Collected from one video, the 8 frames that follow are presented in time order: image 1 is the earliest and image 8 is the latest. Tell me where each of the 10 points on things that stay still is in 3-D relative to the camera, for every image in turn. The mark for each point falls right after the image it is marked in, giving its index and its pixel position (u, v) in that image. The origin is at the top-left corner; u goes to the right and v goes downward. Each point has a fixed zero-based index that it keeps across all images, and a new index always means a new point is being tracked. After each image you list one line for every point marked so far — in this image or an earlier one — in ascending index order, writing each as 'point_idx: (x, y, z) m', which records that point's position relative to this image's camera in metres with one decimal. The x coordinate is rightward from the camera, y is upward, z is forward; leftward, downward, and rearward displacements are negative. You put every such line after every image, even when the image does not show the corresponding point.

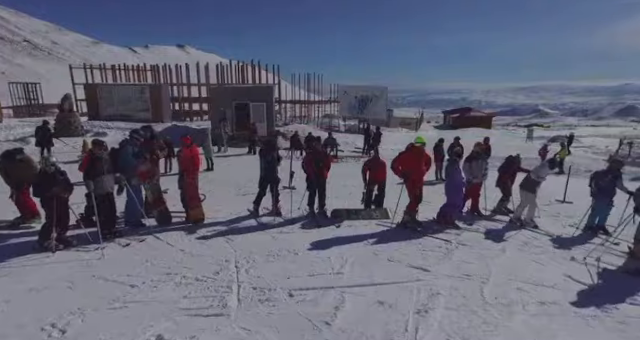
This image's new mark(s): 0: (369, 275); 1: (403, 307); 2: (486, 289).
0: (+0.4, -1.0, +3.6) m
1: (+0.6, -1.1, +2.9) m
2: (+1.6, -1.1, +3.4) m
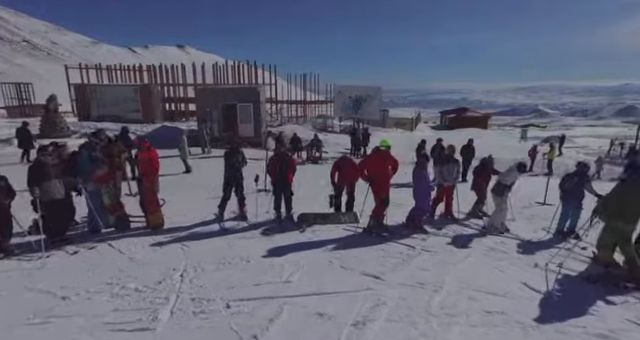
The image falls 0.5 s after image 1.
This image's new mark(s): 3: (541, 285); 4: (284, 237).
0: (-0.1, -1.1, +3.5) m
1: (+0.1, -1.1, +2.8) m
2: (+1.0, -1.2, +3.3) m
3: (+2.4, -1.2, +3.8) m
4: (-0.6, -0.9, +4.9) m
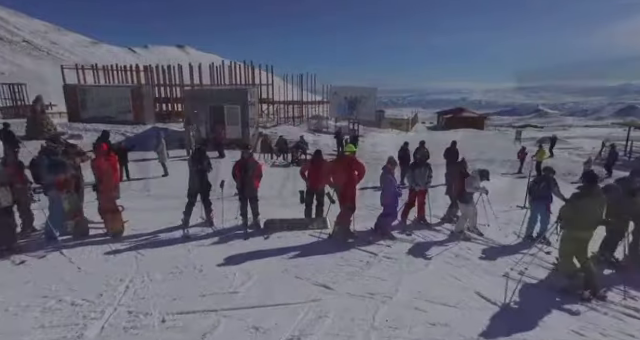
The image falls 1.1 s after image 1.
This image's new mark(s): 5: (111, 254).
0: (-0.6, -1.1, +3.4) m
1: (-0.4, -1.2, +2.8) m
2: (+0.5, -1.3, +3.2) m
3: (+1.8, -1.3, +3.7) m
4: (-1.1, -0.9, +4.9) m
5: (-2.7, -0.9, +4.2) m
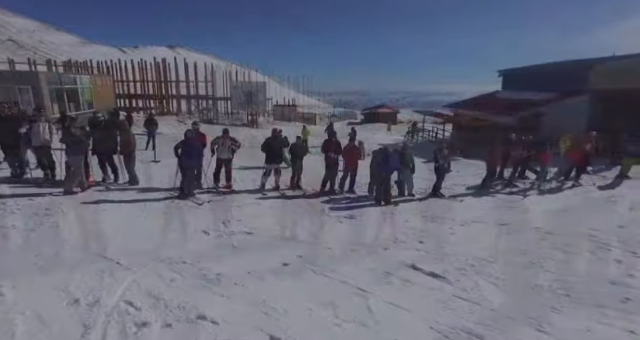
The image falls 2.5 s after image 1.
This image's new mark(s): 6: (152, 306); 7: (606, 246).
0: (-1.2, -1.1, +3.6) m
1: (-0.9, -1.2, +2.9) m
2: (0.0, -1.2, +3.3) m
3: (+1.3, -1.3, +3.9) m
4: (-1.7, -0.9, +5.0) m
5: (-3.2, -0.8, +4.3) m
6: (-1.4, -1.1, +2.9) m
7: (+4.4, -1.2, +5.5) m
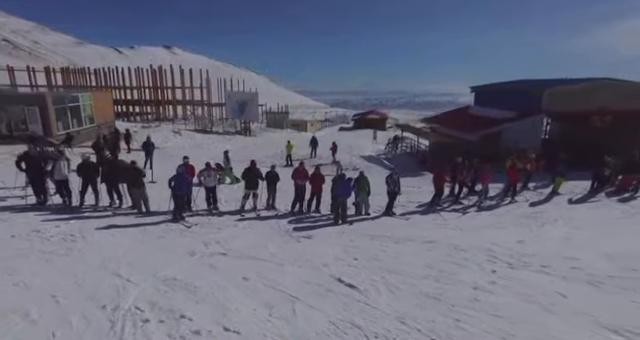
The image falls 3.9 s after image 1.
0: (-2.0, -1.8, +5.3) m
1: (-1.7, -1.9, +4.6) m
2: (-0.8, -1.9, +5.0) m
3: (+0.5, -1.9, +5.6) m
4: (-2.5, -1.6, +6.7) m
5: (-4.0, -1.5, +6.0) m
6: (-2.2, -1.8, +4.6) m
7: (+3.6, -1.8, +7.2) m
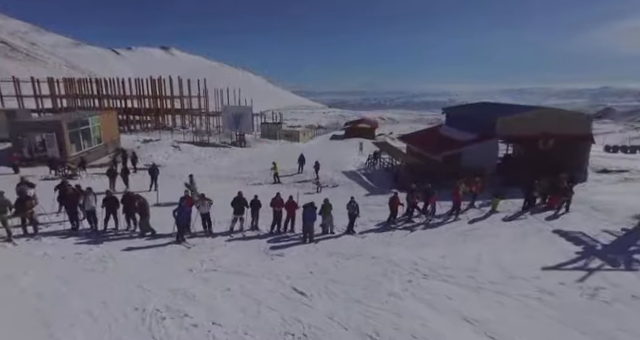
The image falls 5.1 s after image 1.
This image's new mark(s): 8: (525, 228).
0: (-2.9, -2.8, +7.8) m
1: (-2.7, -2.9, +7.1) m
2: (-1.8, -3.0, +7.6) m
3: (-0.4, -3.0, +8.2) m
4: (-3.4, -2.7, +9.2) m
5: (-5.0, -2.6, +8.5) m
6: (-3.1, -2.9, +7.2) m
7: (+2.6, -2.9, +9.8) m
8: (+8.1, -2.2, +13.8) m
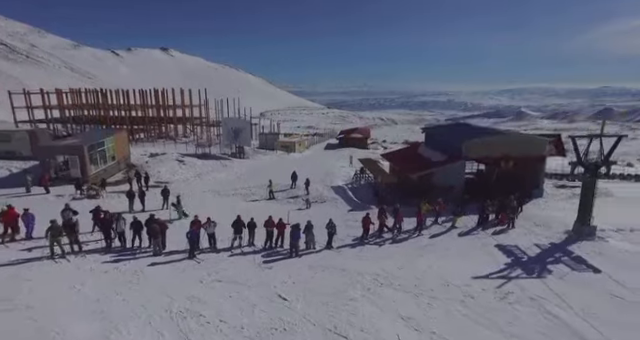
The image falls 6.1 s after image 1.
0: (-3.6, -4.1, +10.8) m
1: (-3.4, -4.1, +10.1) m
2: (-2.5, -4.2, +10.6) m
3: (-1.2, -4.2, +11.2) m
4: (-4.1, -3.9, +12.2) m
5: (-5.7, -3.8, +11.5) m
6: (-3.8, -4.1, +10.1) m
7: (+1.9, -4.1, +12.8) m
8: (+7.4, -3.5, +16.8) m
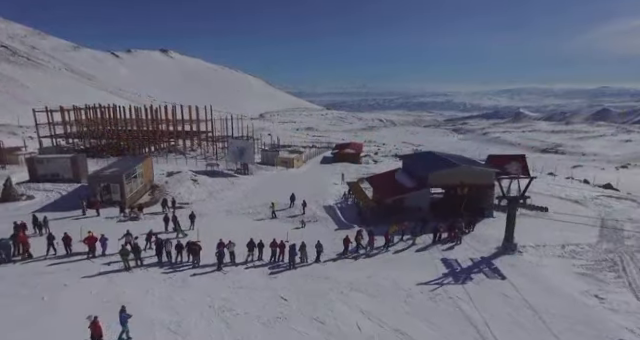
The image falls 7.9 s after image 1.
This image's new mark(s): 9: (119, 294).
0: (-4.2, -6.2, +16.5) m
1: (-3.9, -6.2, +15.8) m
2: (-3.0, -6.3, +16.3) m
3: (-1.7, -6.3, +16.9) m
4: (-4.7, -6.0, +17.9) m
5: (-6.2, -5.9, +17.2) m
6: (-4.4, -6.2, +15.8) m
7: (+1.4, -6.2, +18.5) m
8: (+6.8, -5.6, +22.6) m
9: (-9.1, -5.6, +15.8) m
